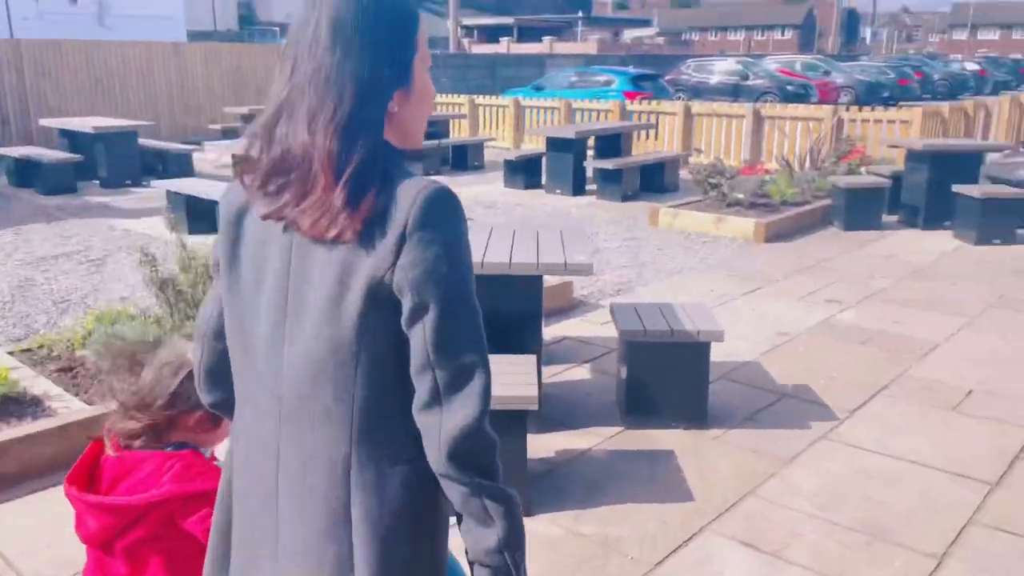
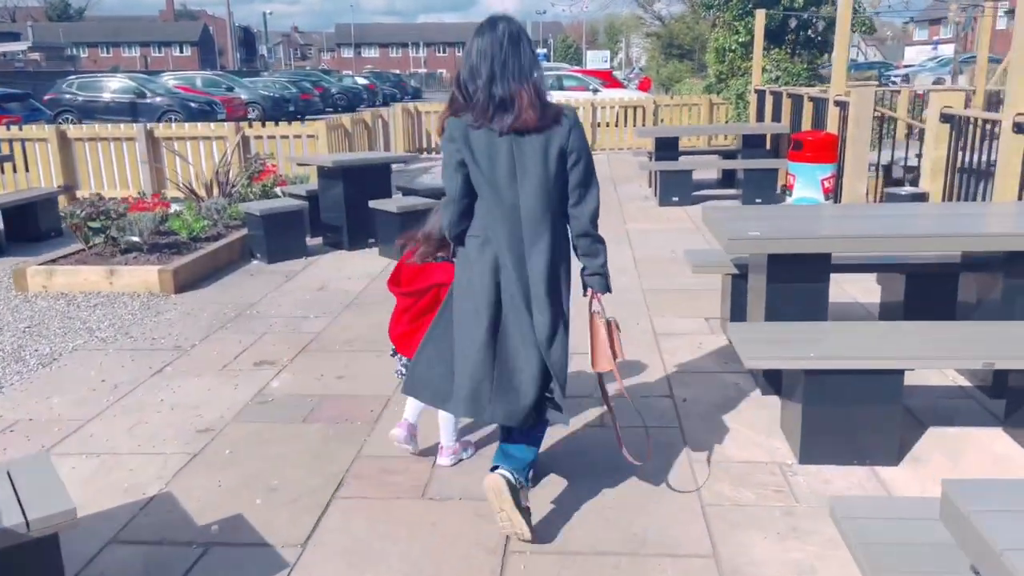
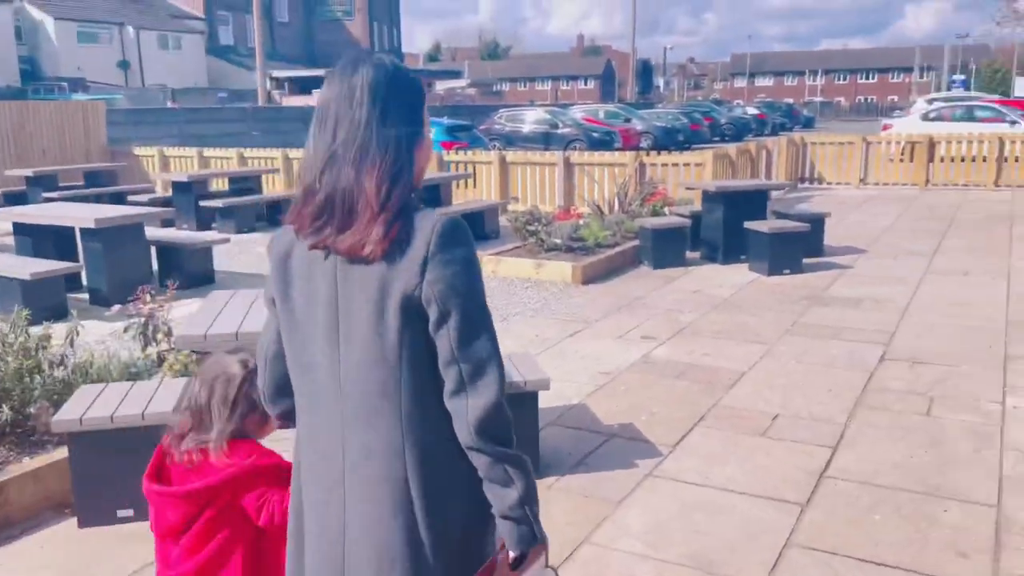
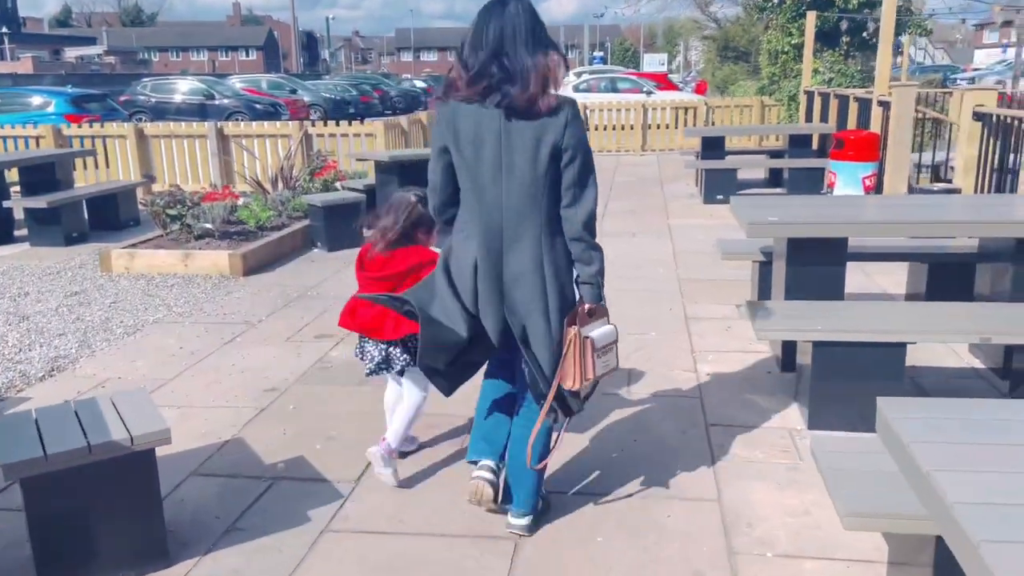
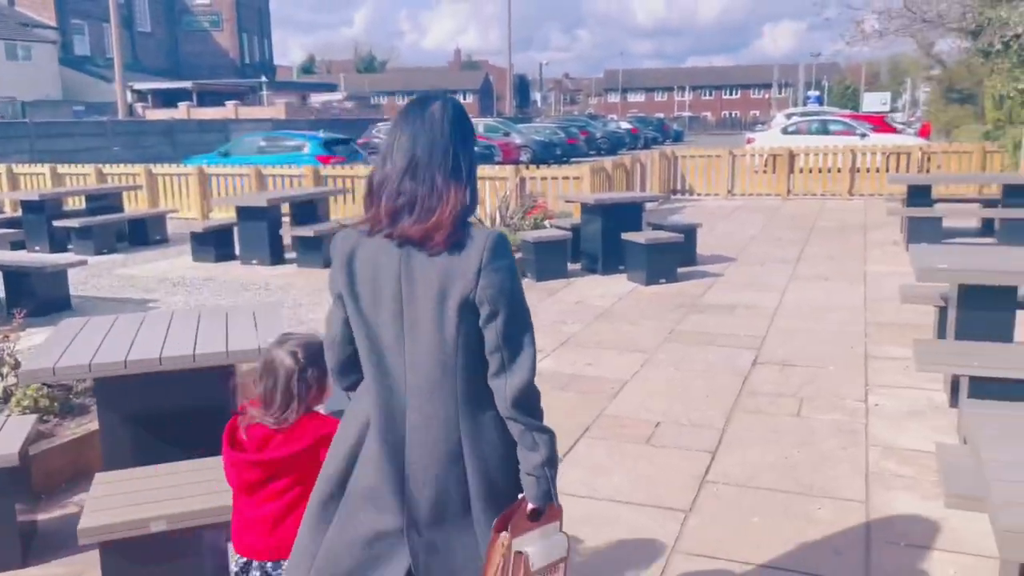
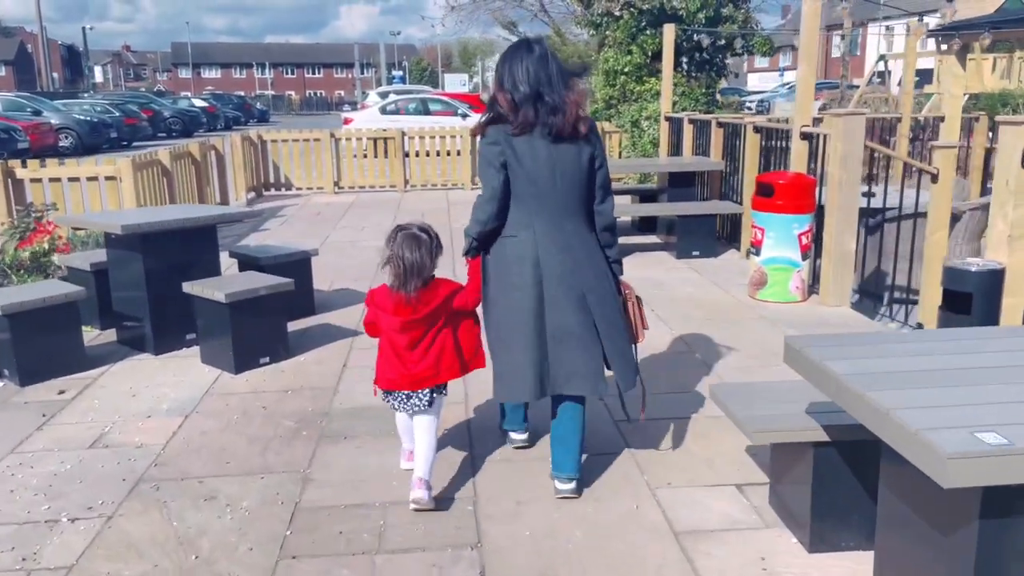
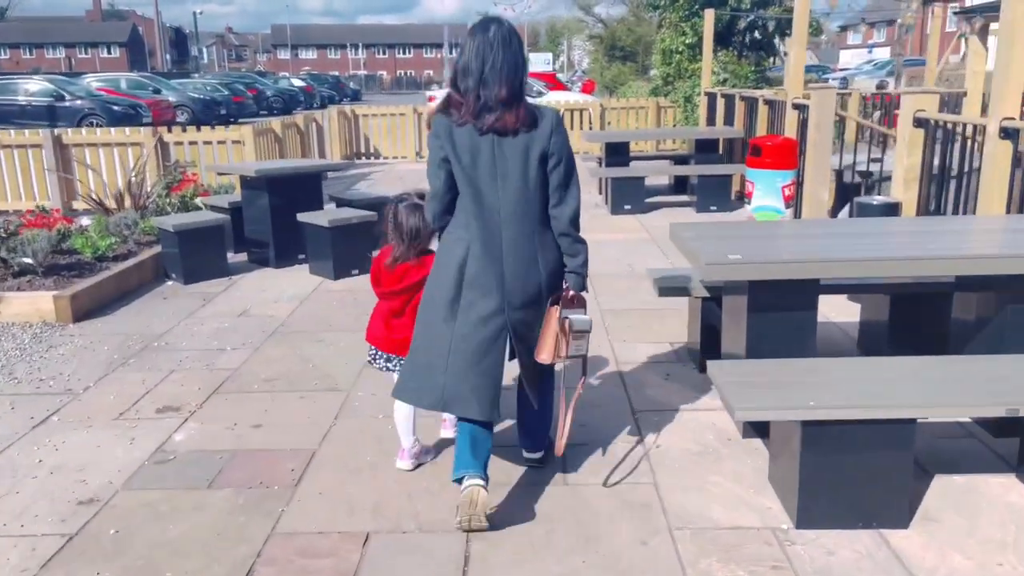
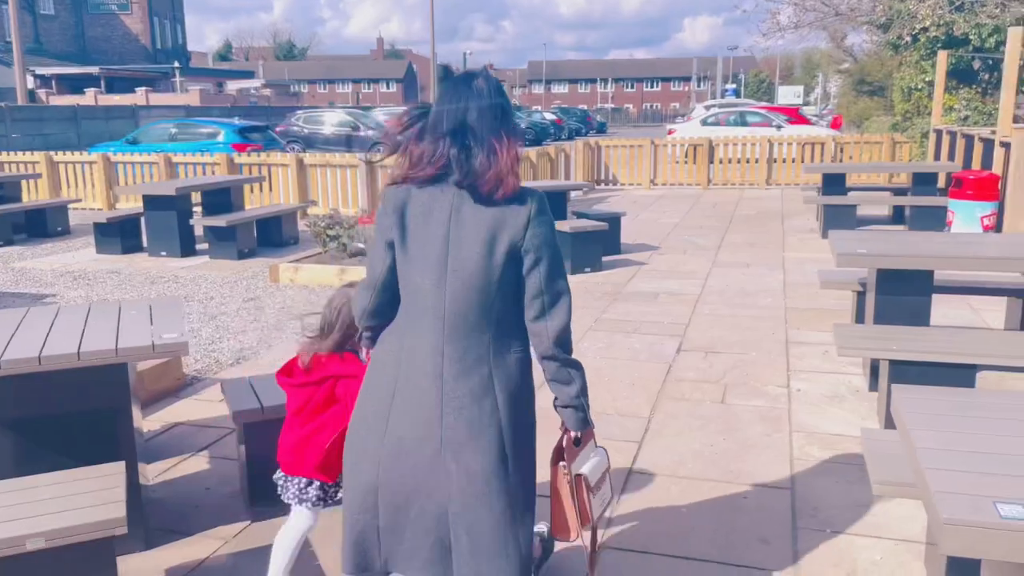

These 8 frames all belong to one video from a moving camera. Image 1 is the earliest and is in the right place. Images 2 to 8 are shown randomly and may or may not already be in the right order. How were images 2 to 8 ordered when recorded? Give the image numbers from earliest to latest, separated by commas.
3, 5, 8, 4, 2, 7, 6
